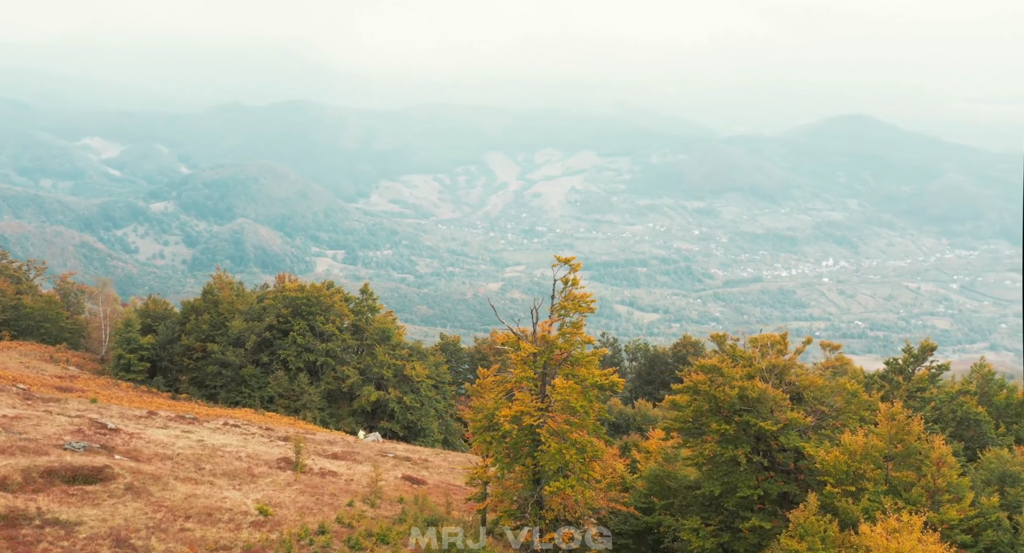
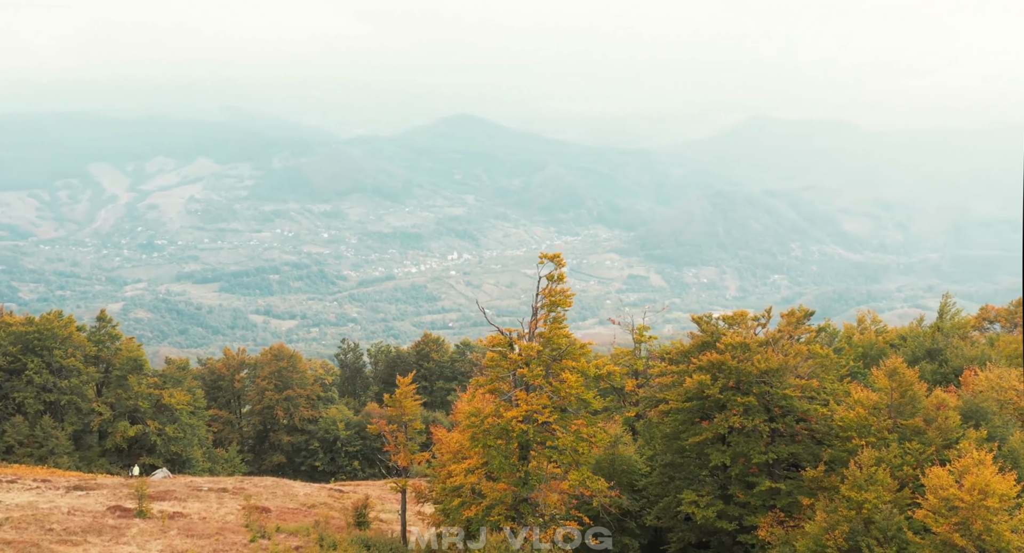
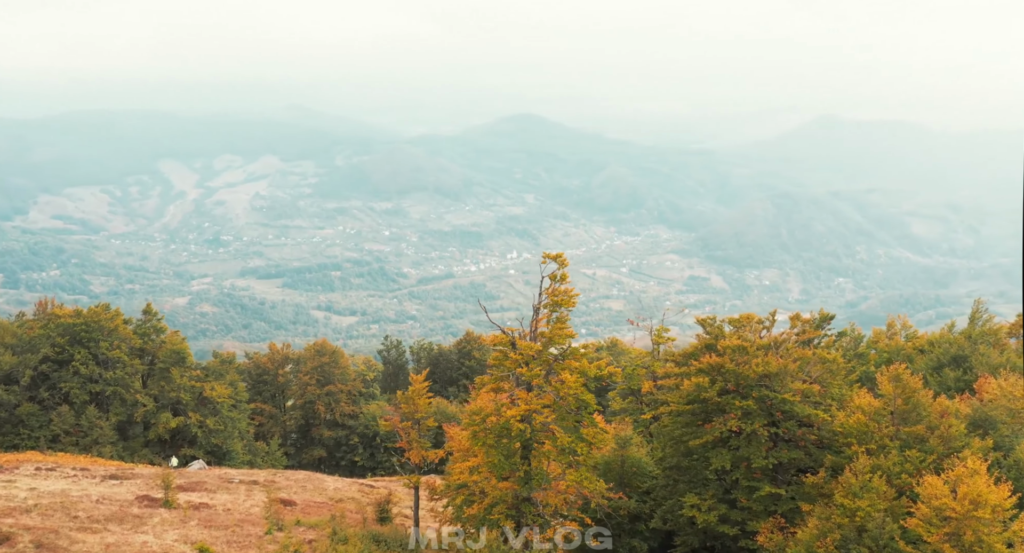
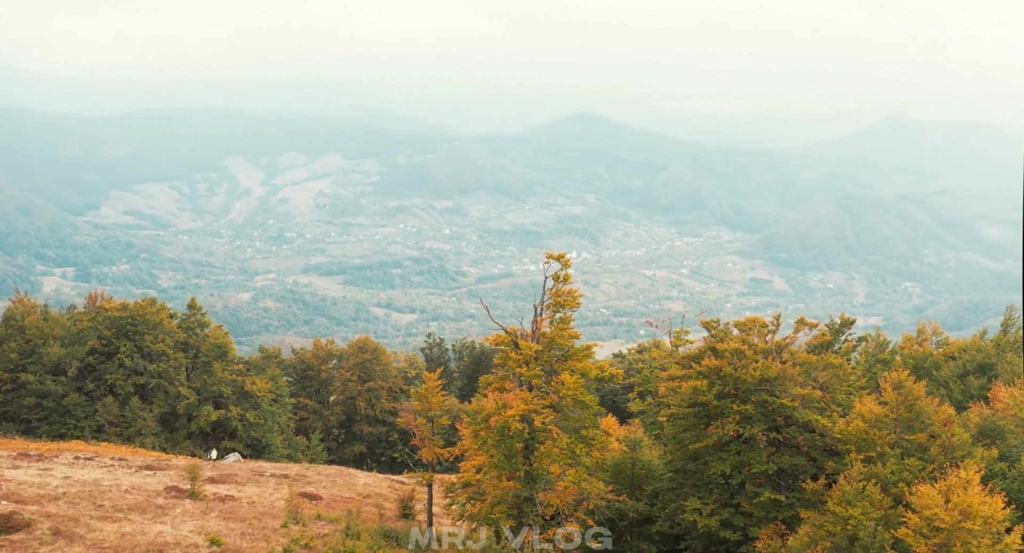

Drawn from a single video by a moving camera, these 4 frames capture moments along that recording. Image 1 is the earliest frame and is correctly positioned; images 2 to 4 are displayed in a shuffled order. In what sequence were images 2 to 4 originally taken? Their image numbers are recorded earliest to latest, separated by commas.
4, 3, 2
